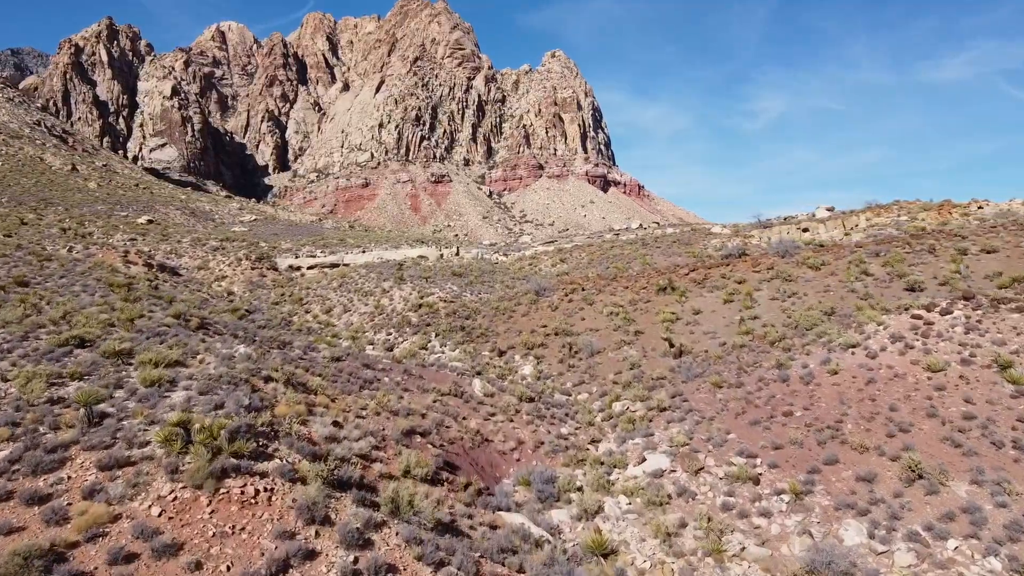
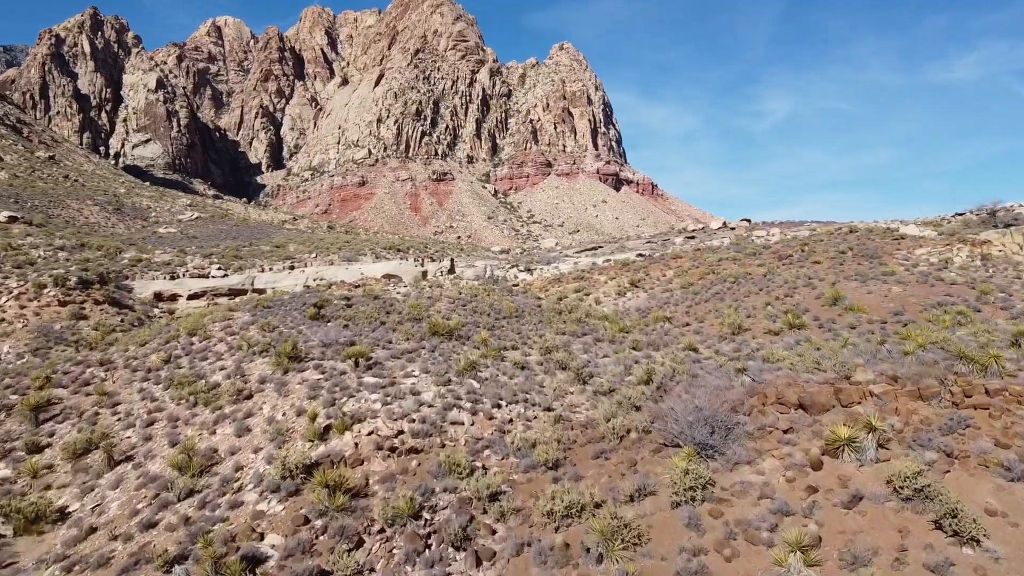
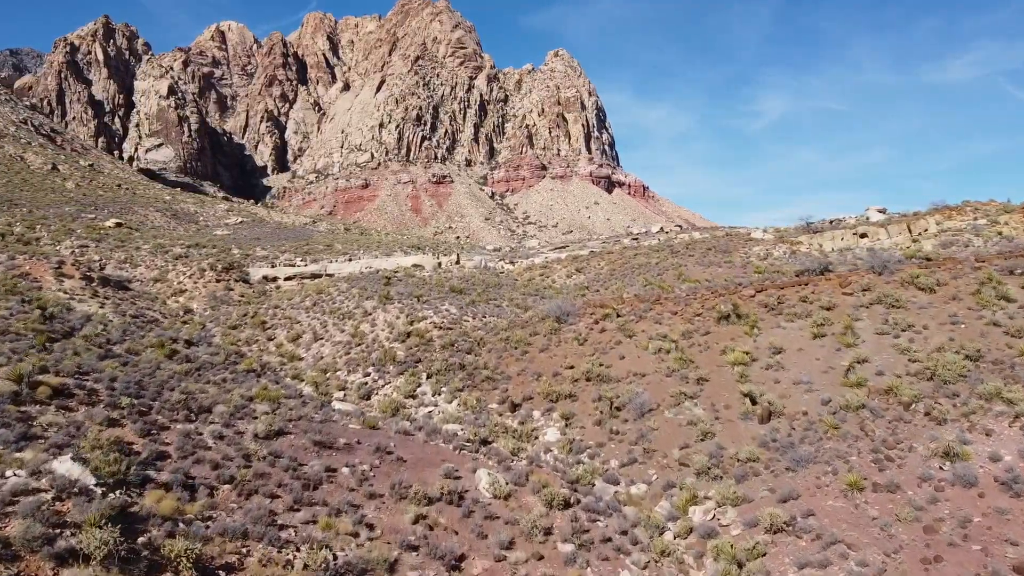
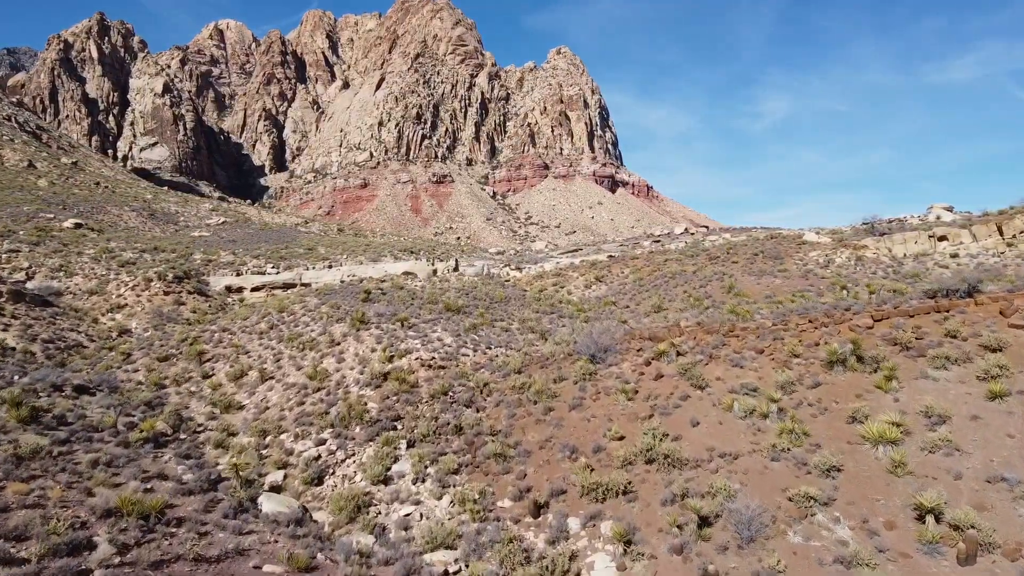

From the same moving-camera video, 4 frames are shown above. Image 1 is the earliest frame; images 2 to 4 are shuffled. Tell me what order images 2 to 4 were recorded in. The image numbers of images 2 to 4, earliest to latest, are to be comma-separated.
3, 4, 2
